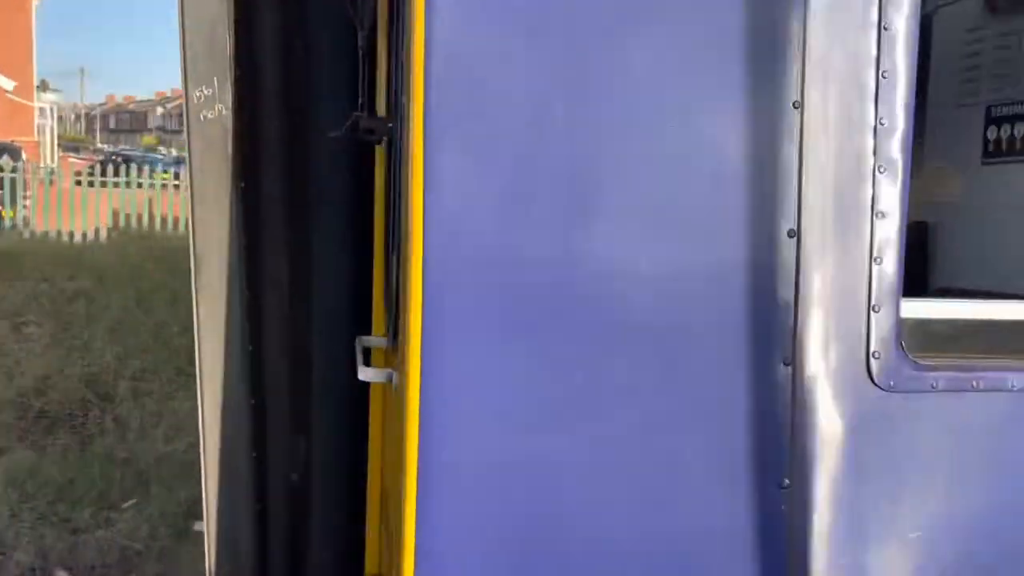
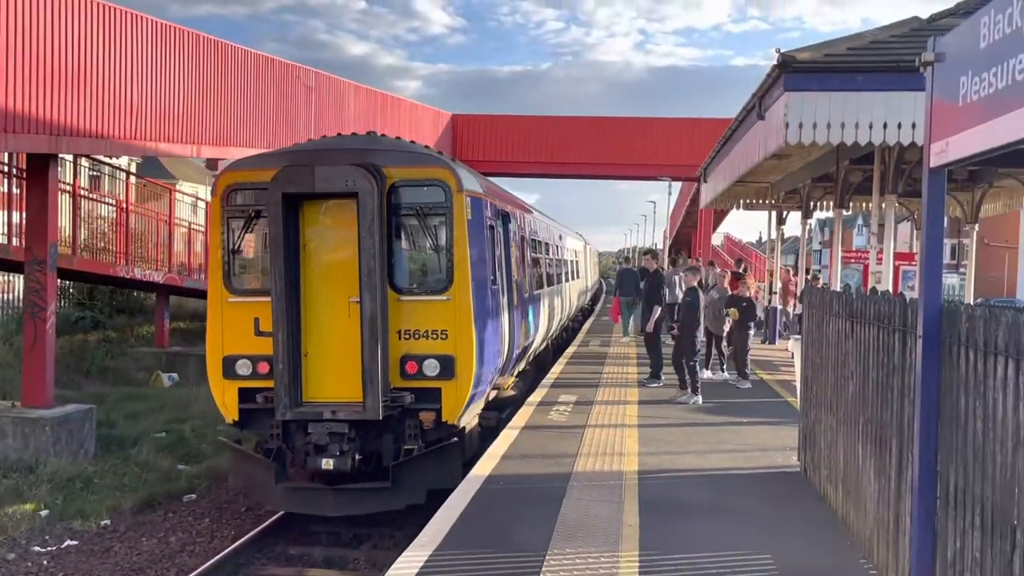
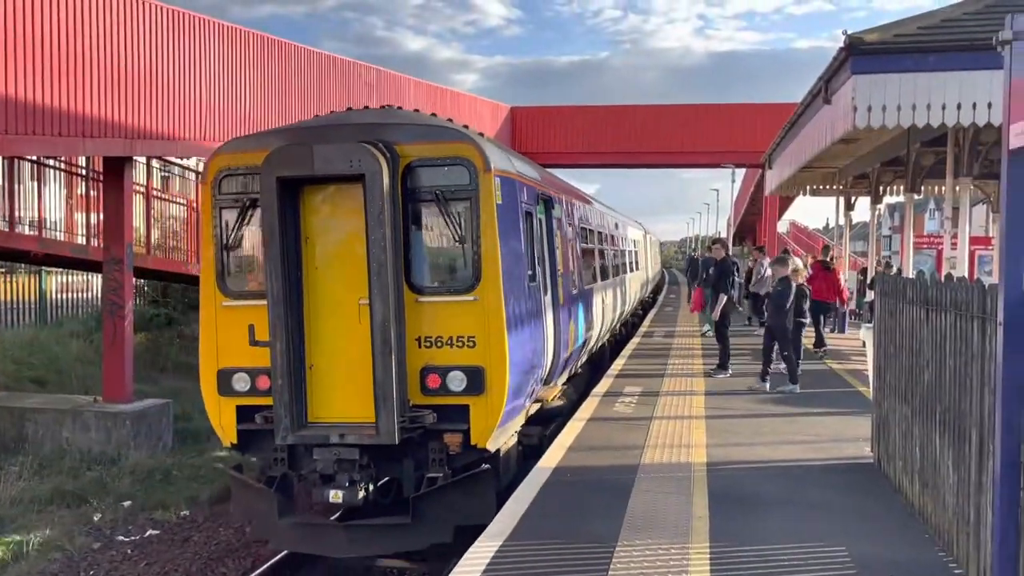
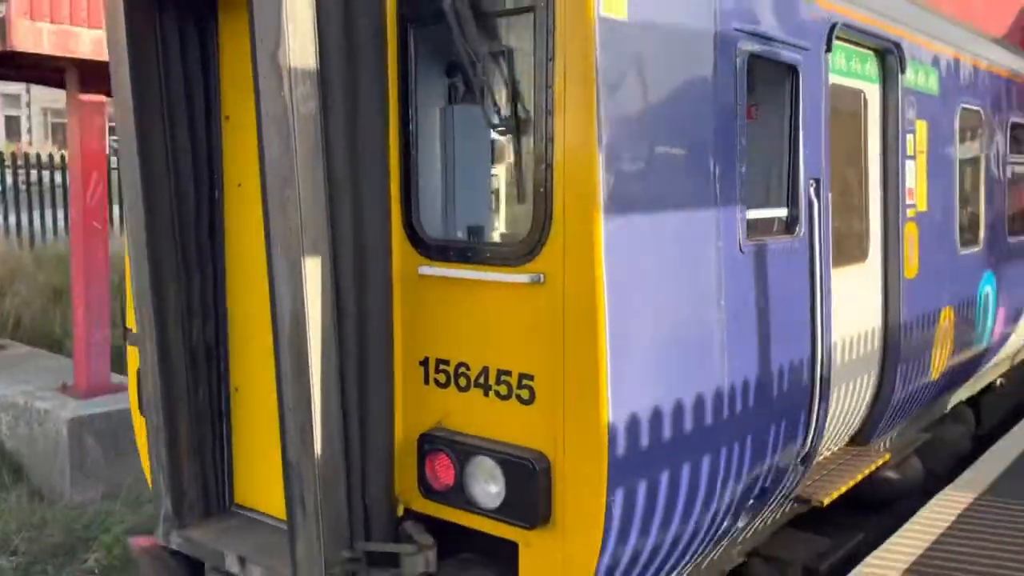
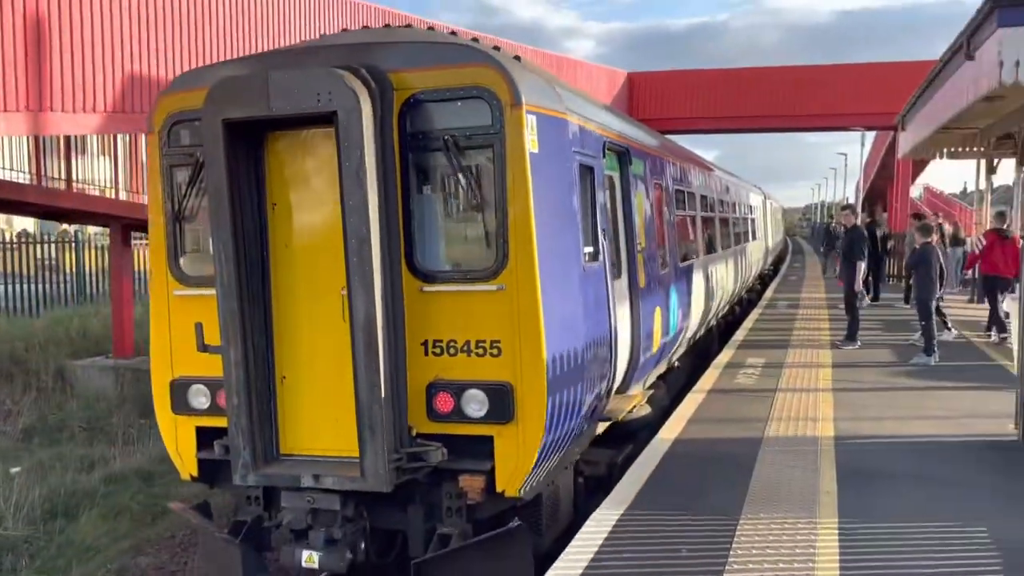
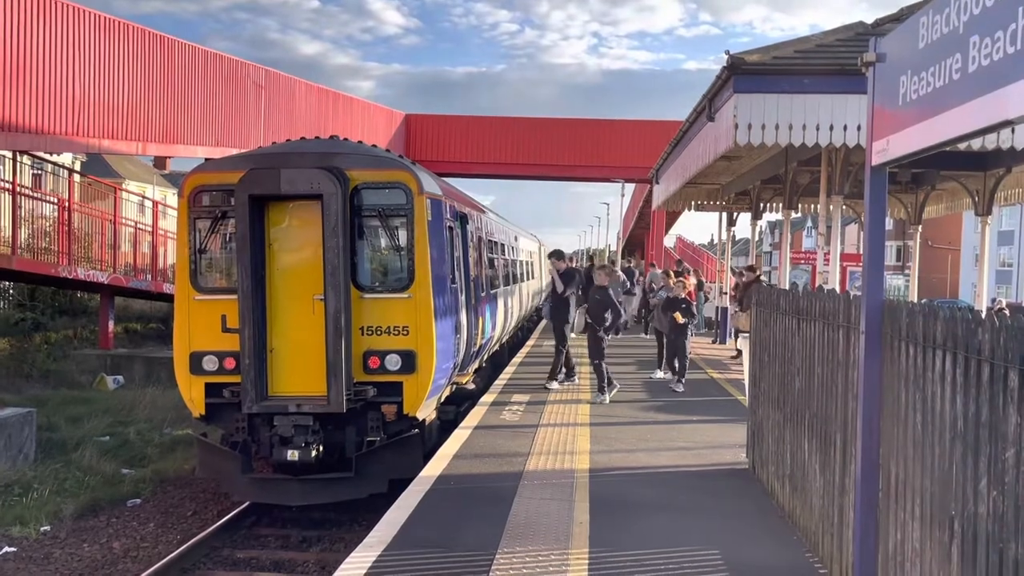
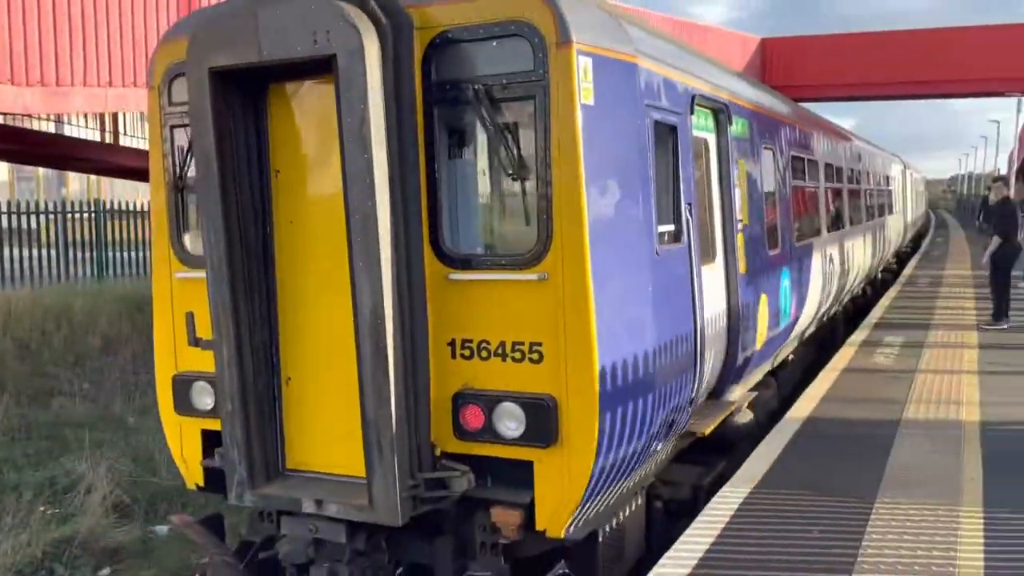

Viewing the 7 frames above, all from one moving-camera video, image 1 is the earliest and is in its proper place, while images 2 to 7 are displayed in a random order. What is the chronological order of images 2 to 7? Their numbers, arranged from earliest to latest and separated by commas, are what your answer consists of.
4, 7, 5, 3, 2, 6
